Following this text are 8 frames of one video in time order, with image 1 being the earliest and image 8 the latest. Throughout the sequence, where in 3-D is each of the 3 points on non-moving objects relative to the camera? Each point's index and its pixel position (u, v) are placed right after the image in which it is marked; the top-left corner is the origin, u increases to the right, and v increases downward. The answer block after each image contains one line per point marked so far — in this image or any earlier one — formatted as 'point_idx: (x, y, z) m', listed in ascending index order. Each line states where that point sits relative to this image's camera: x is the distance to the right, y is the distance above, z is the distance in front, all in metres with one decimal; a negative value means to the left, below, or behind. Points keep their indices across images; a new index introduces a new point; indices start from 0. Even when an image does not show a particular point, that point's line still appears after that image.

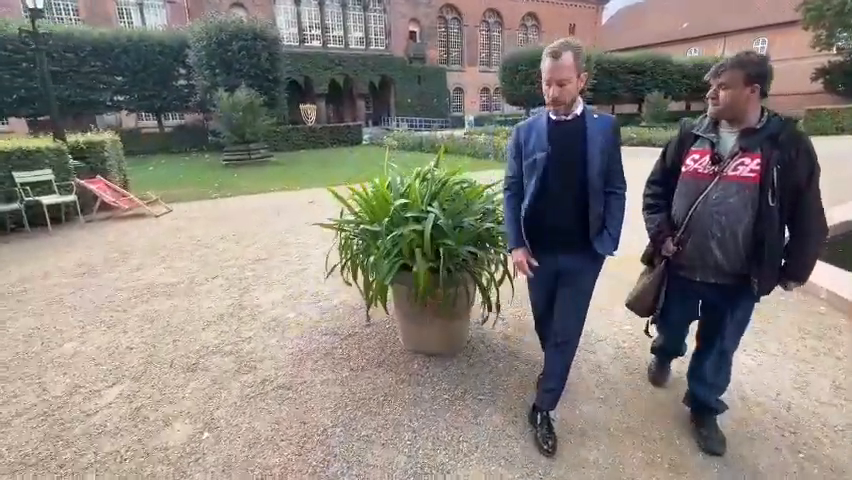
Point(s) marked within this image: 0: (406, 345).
0: (-0.1, -0.7, +3.1) m
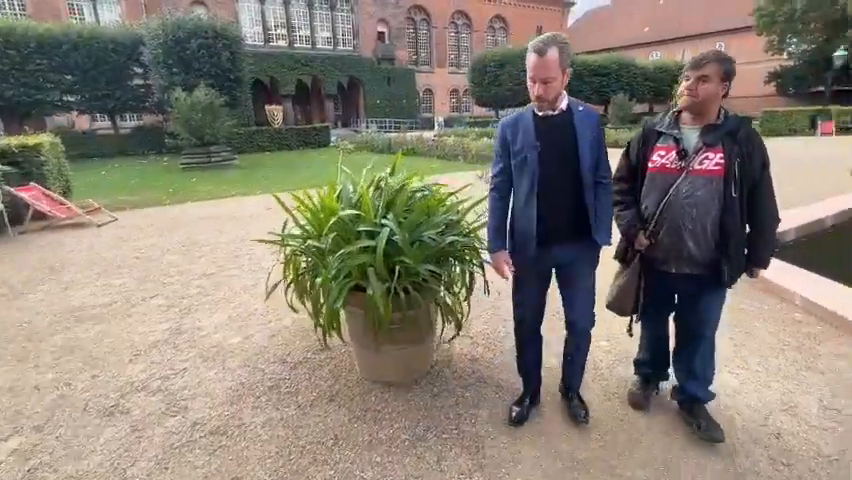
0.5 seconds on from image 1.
0: (-0.4, -0.8, +2.7) m
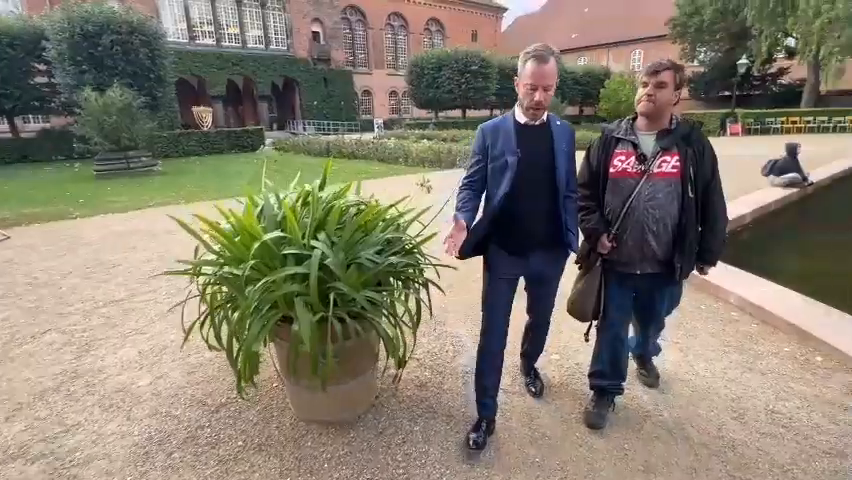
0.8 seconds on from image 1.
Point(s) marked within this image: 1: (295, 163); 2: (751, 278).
0: (-0.7, -1.0, +2.4) m
1: (-5.3, +3.1, +17.8) m
2: (+3.2, -0.4, +4.4) m
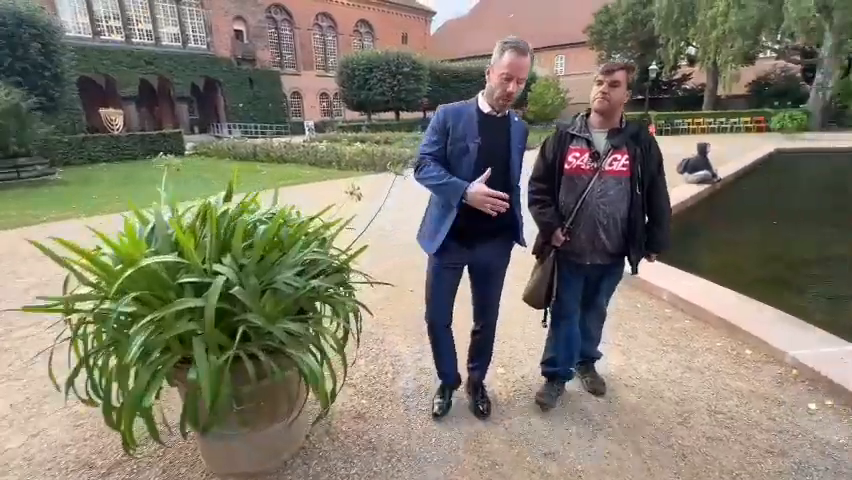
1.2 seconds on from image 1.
0: (-1.0, -1.1, +2.0) m
1: (-7.8, +2.7, +16.7) m
2: (+2.6, -0.3, +4.6) m
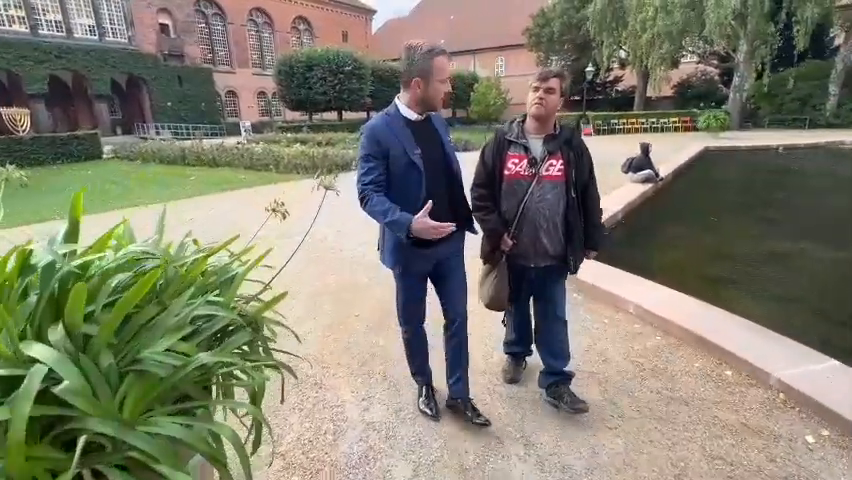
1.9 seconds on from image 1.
0: (-1.1, -1.2, +1.4) m
1: (-9.7, +2.3, +15.1) m
2: (+2.1, -0.4, +4.3) m
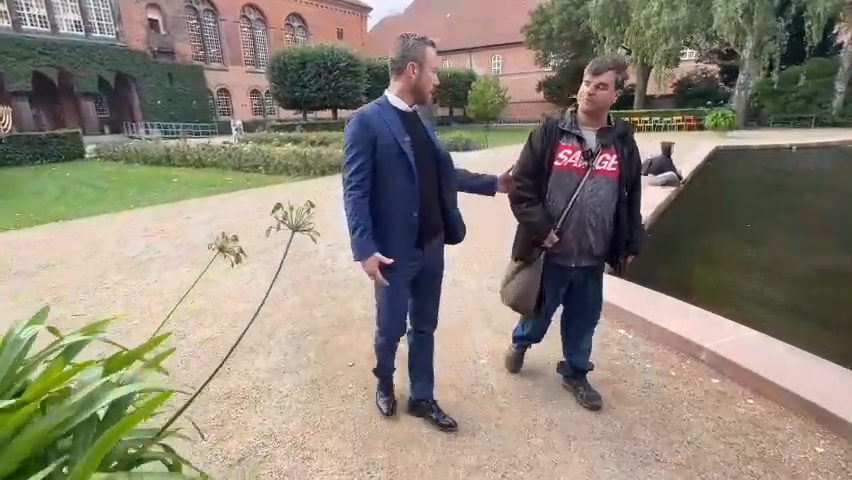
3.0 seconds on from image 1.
0: (-1.0, -1.4, +0.6) m
1: (-9.7, +2.1, +14.2) m
2: (+2.2, -0.6, +3.5) m
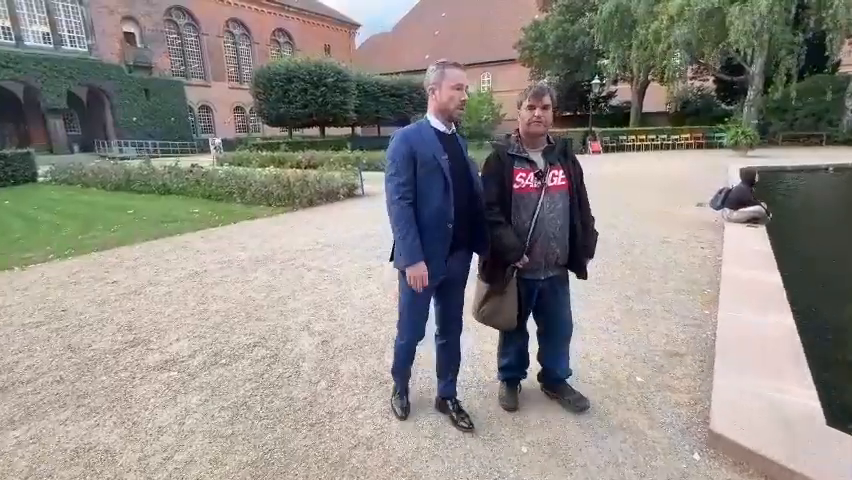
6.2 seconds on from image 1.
0: (-0.5, -2.0, -1.6) m
1: (-9.6, +1.0, +11.9) m
2: (+2.6, -1.2, +1.5) m
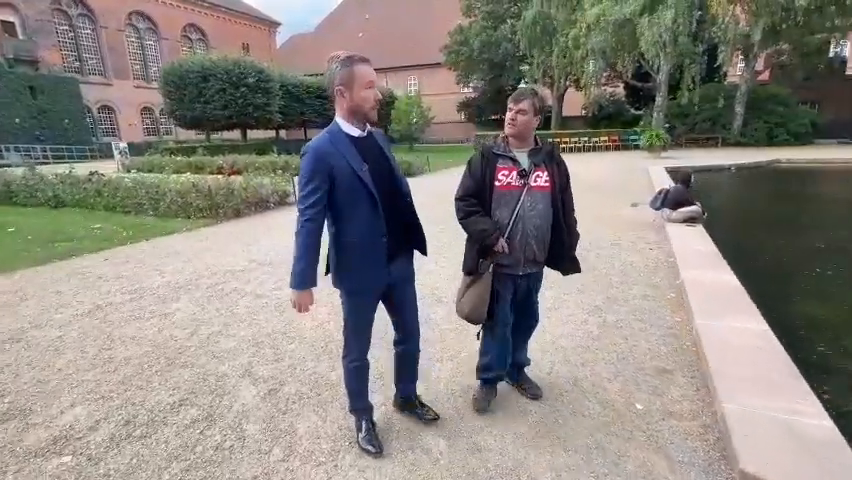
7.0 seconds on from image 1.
0: (+0.2, -2.1, -2.1) m
1: (-11.0, +0.4, +9.8) m
2: (+2.7, -1.2, +1.4) m
